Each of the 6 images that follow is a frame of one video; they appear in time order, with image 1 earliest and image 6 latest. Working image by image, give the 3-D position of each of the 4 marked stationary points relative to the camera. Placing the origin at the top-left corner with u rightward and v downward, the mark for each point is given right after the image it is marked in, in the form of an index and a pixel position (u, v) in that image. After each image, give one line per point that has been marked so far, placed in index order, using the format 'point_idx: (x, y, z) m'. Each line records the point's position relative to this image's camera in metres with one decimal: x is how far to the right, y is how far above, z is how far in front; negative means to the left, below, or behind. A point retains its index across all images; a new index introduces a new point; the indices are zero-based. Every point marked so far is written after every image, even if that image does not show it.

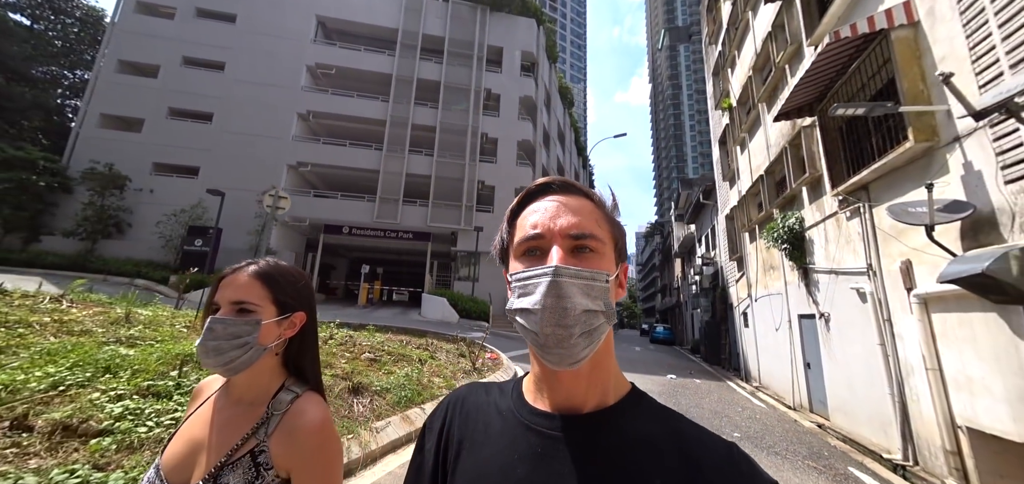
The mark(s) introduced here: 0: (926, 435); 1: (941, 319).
0: (+5.1, -2.4, +4.6) m
1: (+5.0, -0.9, +4.2) m
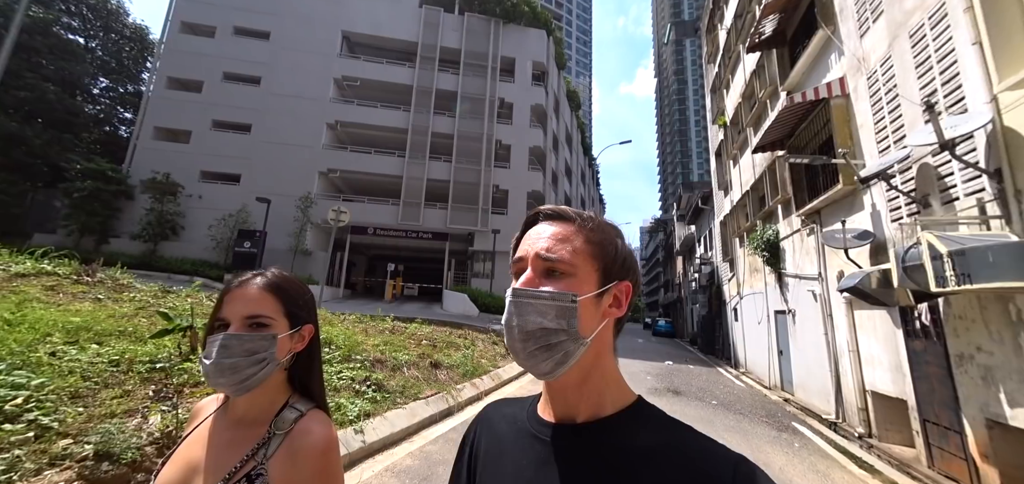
0: (+5.7, -2.7, +6.2) m
1: (+5.6, -1.2, +5.8) m
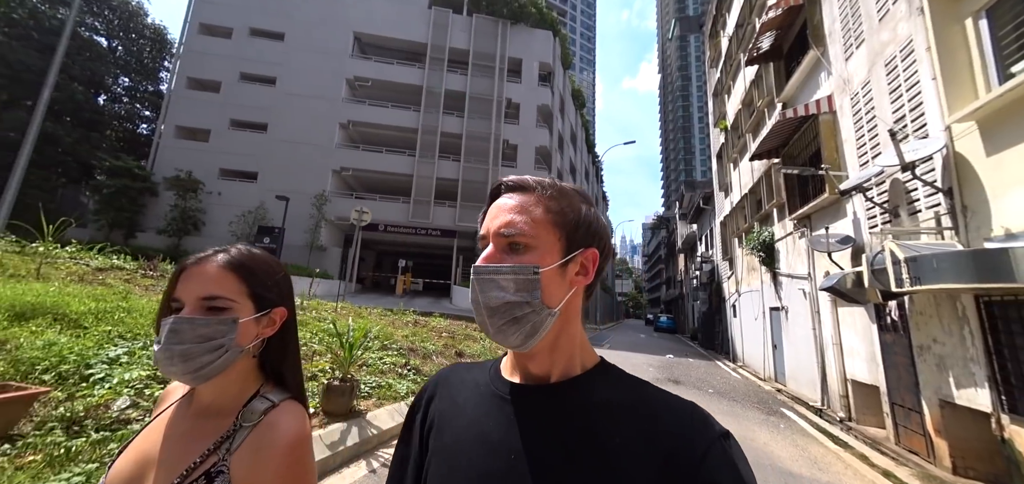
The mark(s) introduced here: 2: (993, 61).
0: (+6.0, -2.7, +6.9) m
1: (+5.9, -1.2, +6.5) m
2: (+4.9, +1.9, +3.7) m
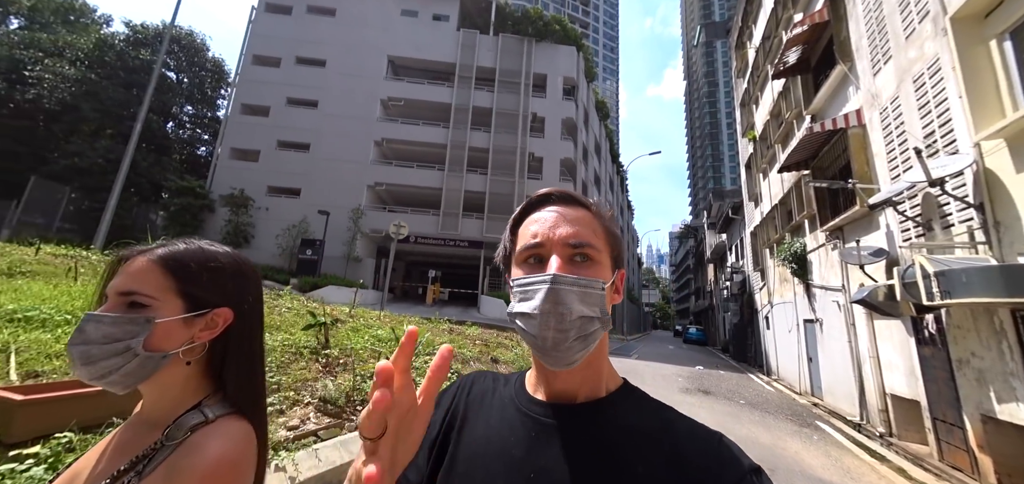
0: (+6.6, -3.0, +6.8) m
1: (+6.5, -1.5, +6.4) m
2: (+5.4, +1.7, +3.9) m
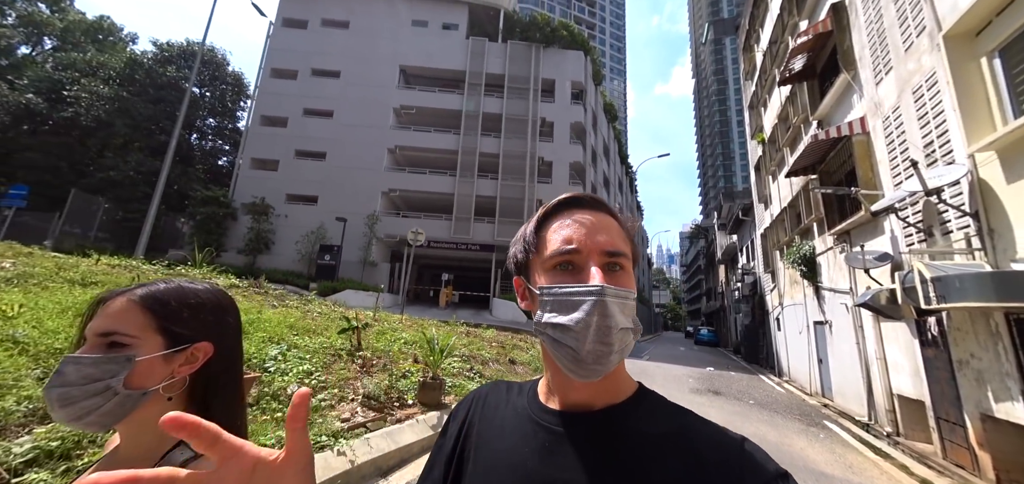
0: (+7.0, -3.0, +7.0) m
1: (+6.8, -1.5, +6.6) m
2: (+5.6, +1.6, +4.1) m
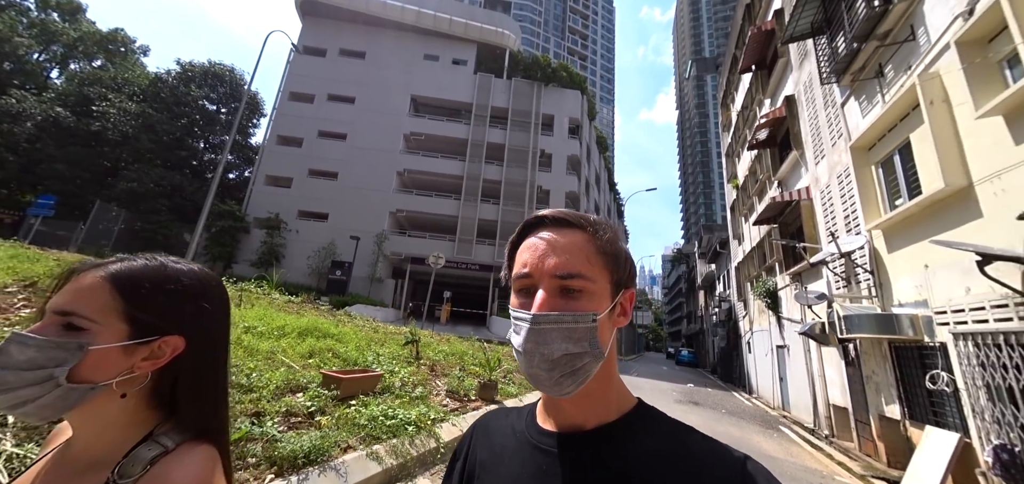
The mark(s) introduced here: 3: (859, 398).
0: (+7.4, -4.1, +8.8) m
1: (+7.3, -2.5, +8.5) m
2: (+6.3, +0.8, +6.1) m
3: (+6.7, -3.0, +7.0) m
